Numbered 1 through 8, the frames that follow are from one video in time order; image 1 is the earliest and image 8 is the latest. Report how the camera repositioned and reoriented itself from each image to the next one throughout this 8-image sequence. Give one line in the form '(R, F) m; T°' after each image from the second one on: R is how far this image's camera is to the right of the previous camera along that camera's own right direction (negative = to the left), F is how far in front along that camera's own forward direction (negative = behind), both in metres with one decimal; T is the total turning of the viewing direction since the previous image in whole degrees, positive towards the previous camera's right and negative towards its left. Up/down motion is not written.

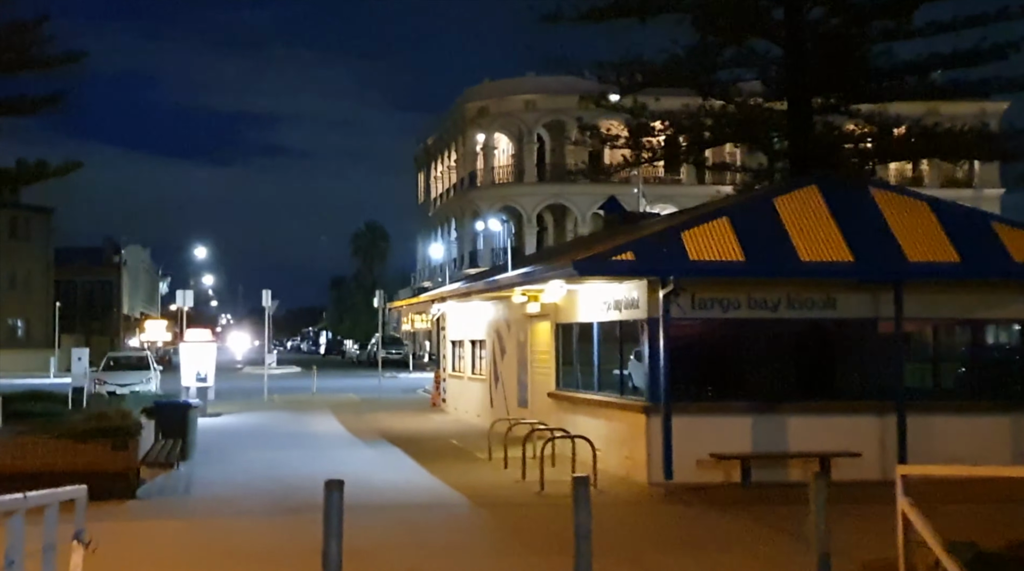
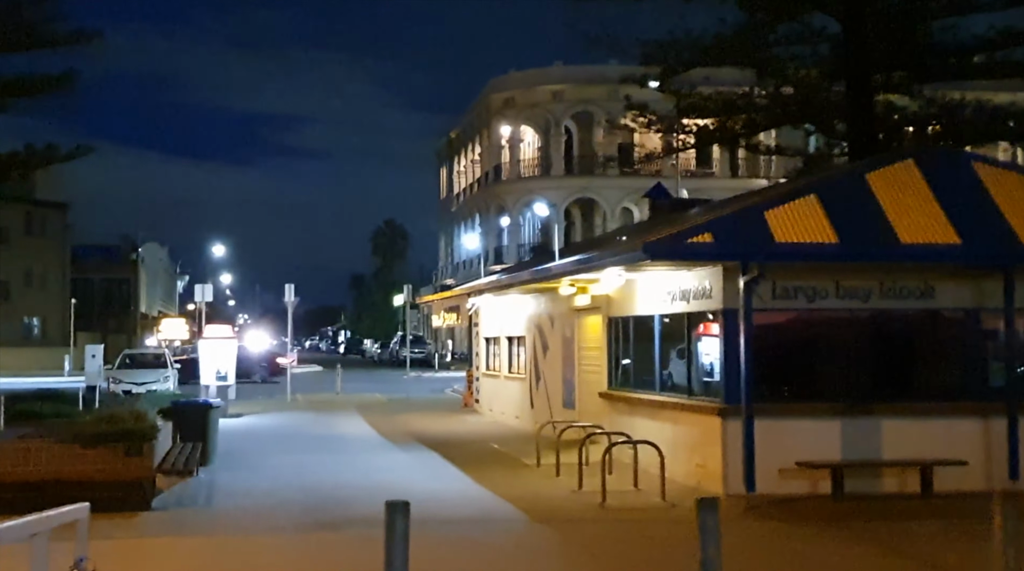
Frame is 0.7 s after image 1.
(-0.5, +1.7) m; -1°
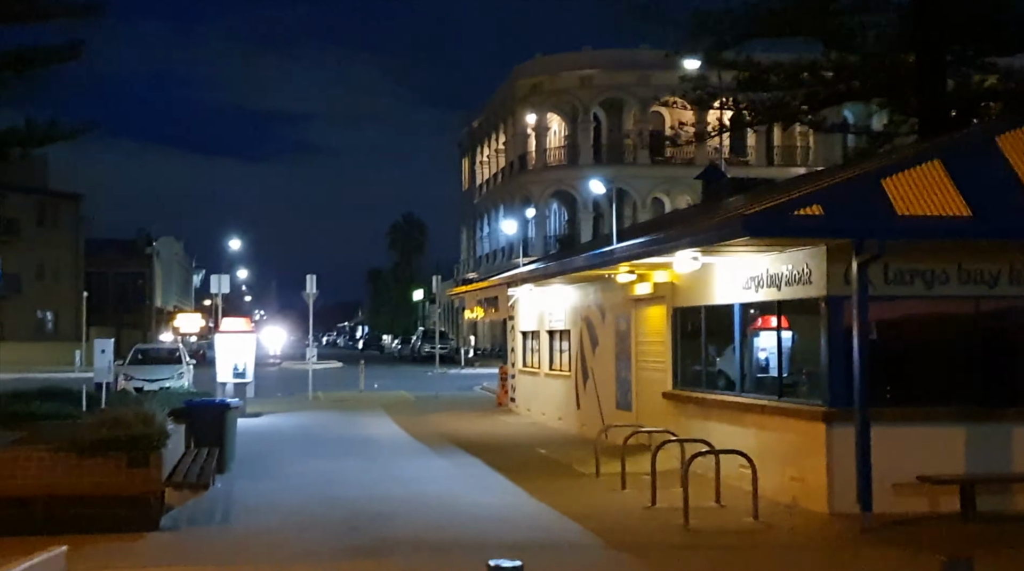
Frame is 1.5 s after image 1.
(-0.6, +2.0) m; -1°
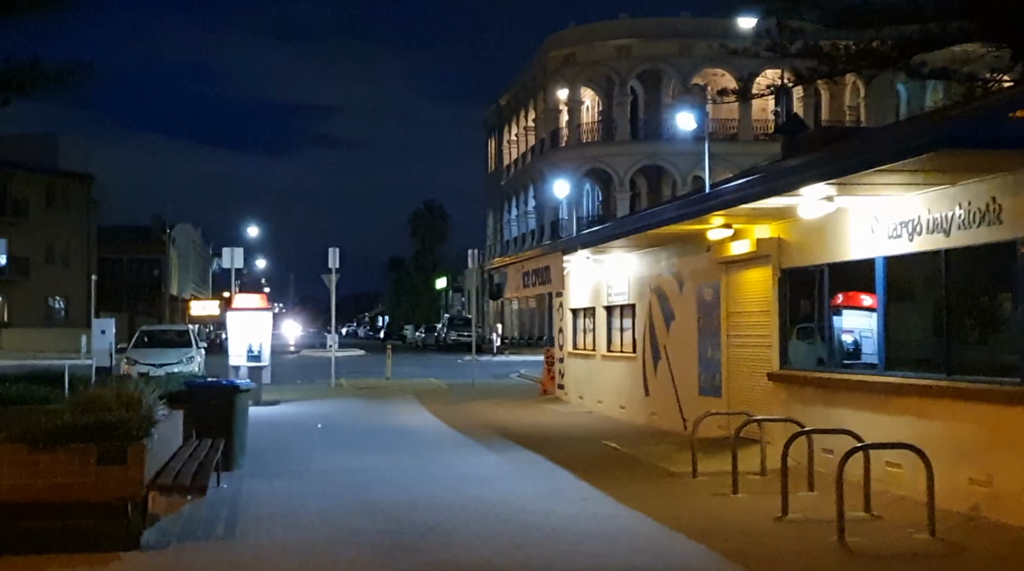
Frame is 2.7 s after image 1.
(-0.6, +3.0) m; -1°
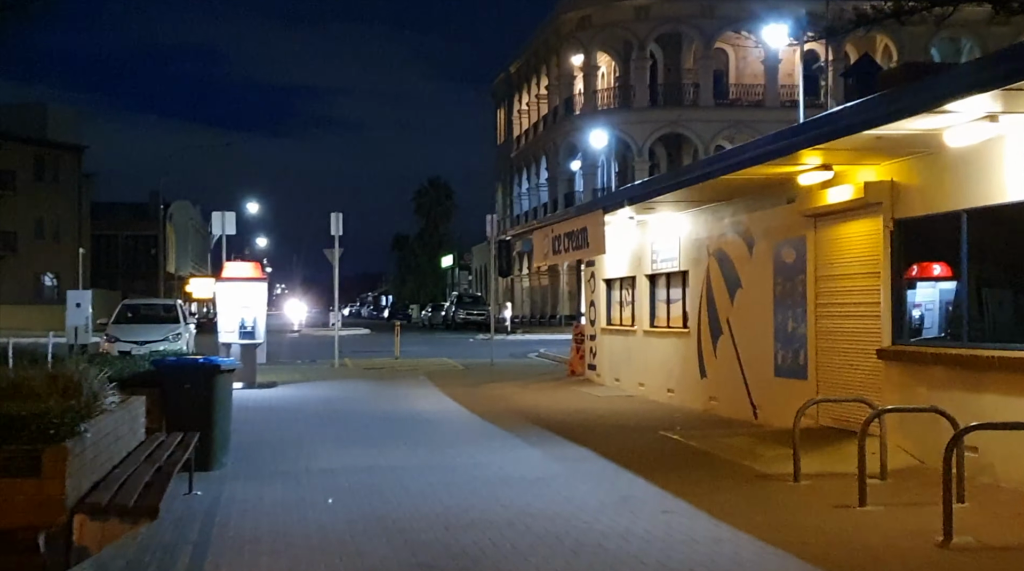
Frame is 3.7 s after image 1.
(-0.4, +2.6) m; 0°
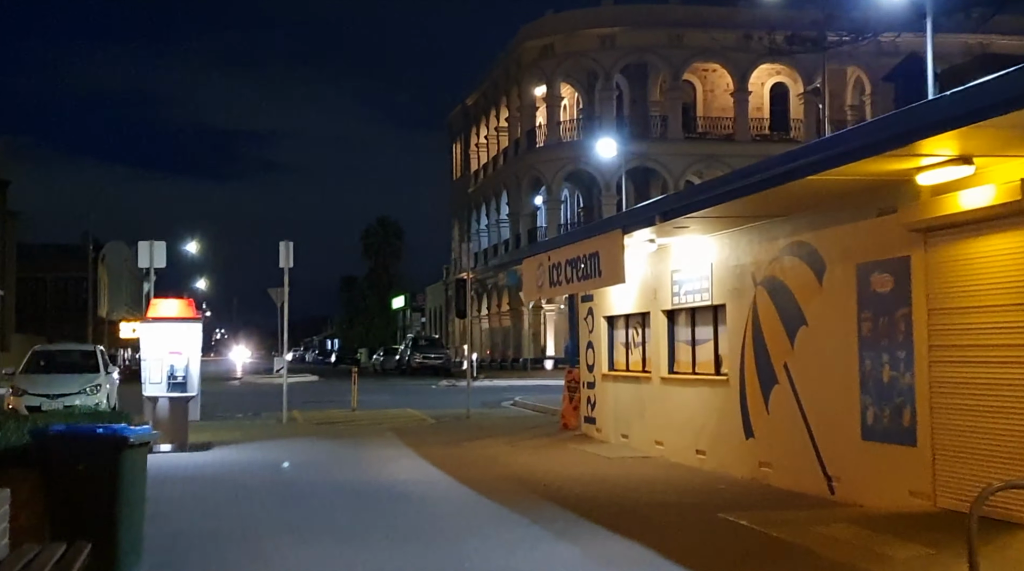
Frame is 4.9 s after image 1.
(-0.6, +3.1) m; +3°
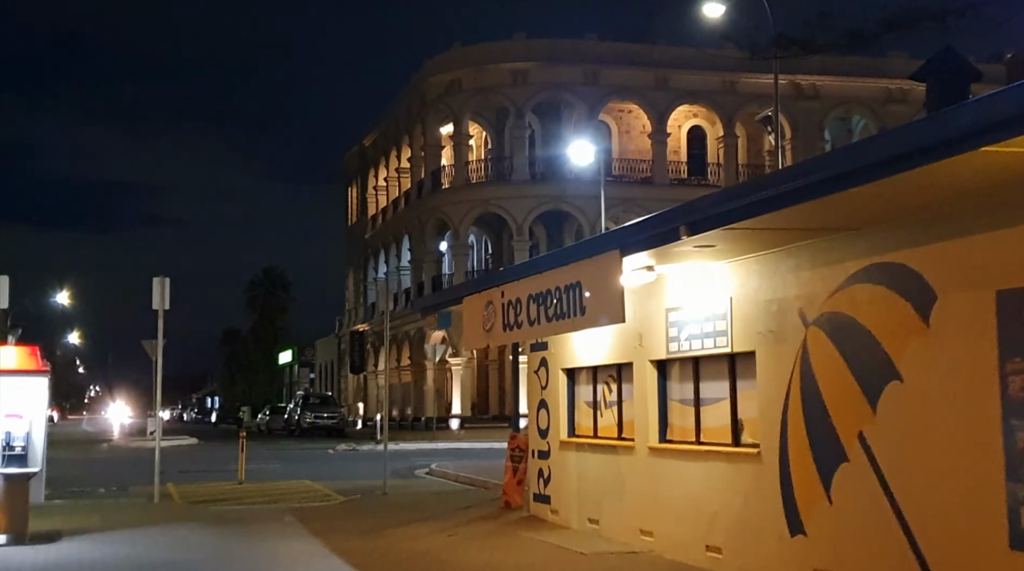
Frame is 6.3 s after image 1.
(-0.6, +3.5) m; +6°
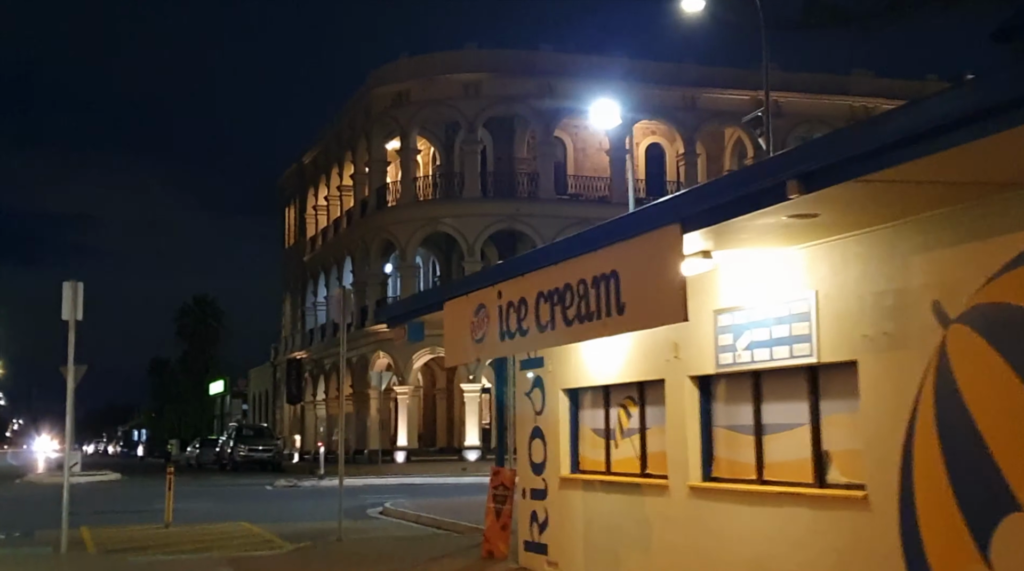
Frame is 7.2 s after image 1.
(-0.6, +2.5) m; +3°
